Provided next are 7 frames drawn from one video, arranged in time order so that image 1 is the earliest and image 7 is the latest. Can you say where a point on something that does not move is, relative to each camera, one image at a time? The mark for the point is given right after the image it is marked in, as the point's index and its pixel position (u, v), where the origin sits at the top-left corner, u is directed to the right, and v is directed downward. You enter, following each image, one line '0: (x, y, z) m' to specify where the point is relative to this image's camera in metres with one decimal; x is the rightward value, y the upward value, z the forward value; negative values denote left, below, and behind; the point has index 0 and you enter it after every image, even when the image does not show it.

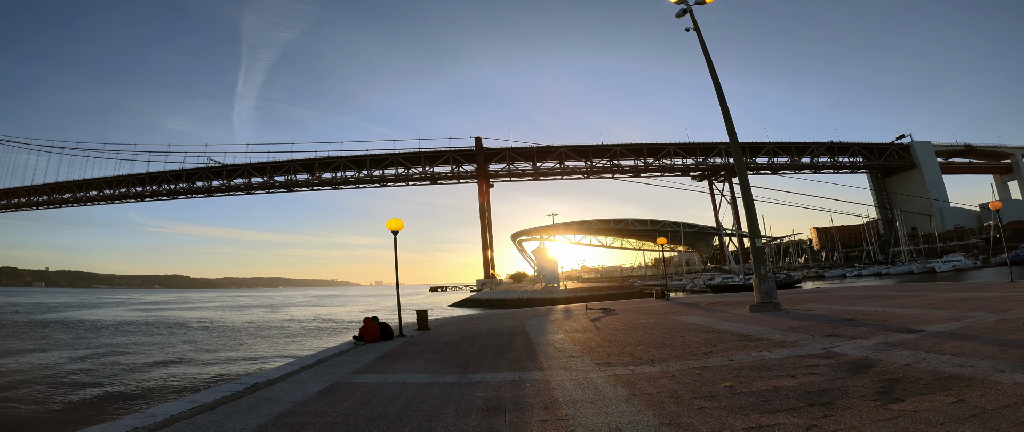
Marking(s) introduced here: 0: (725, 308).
0: (+5.1, -2.2, +11.4) m
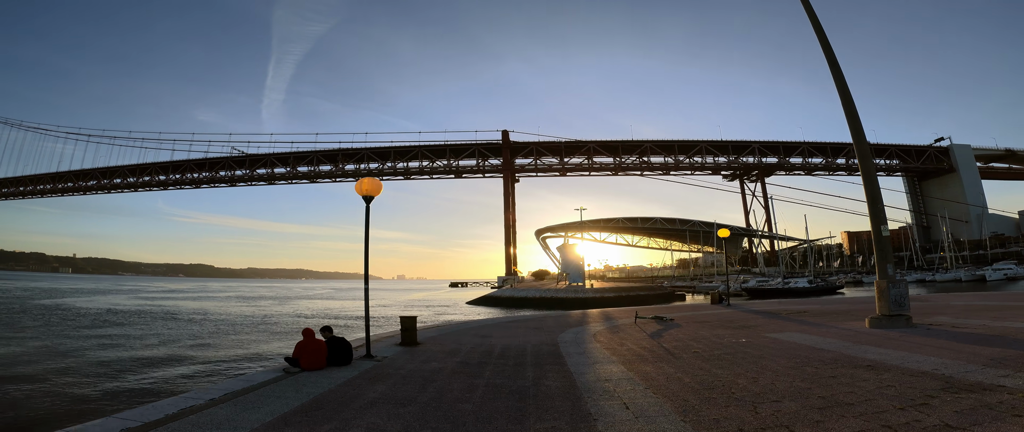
0: (+5.5, -1.9, +8.5) m
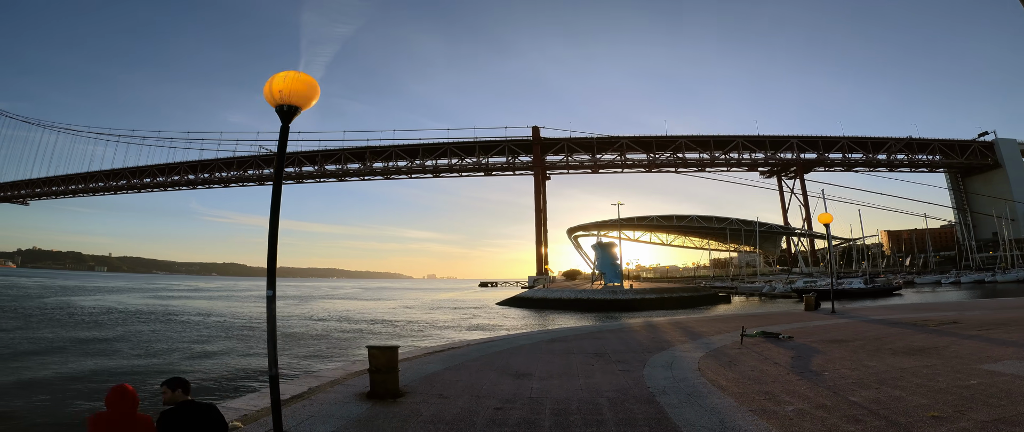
0: (+6.0, -1.5, +5.8) m
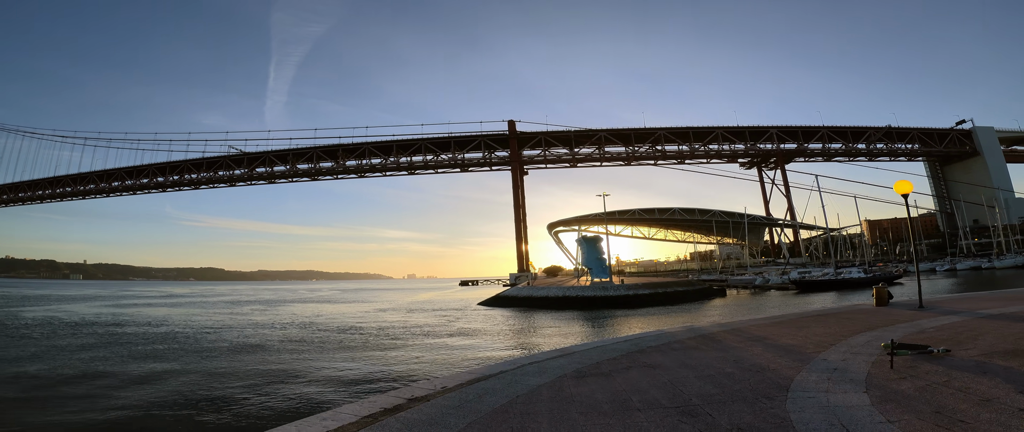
0: (+6.1, -1.1, +4.0) m
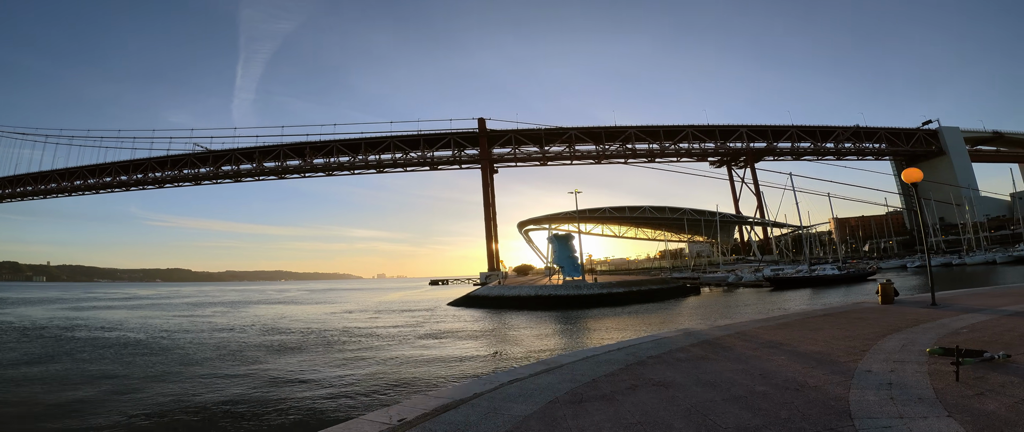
0: (+6.0, -0.9, +2.9) m
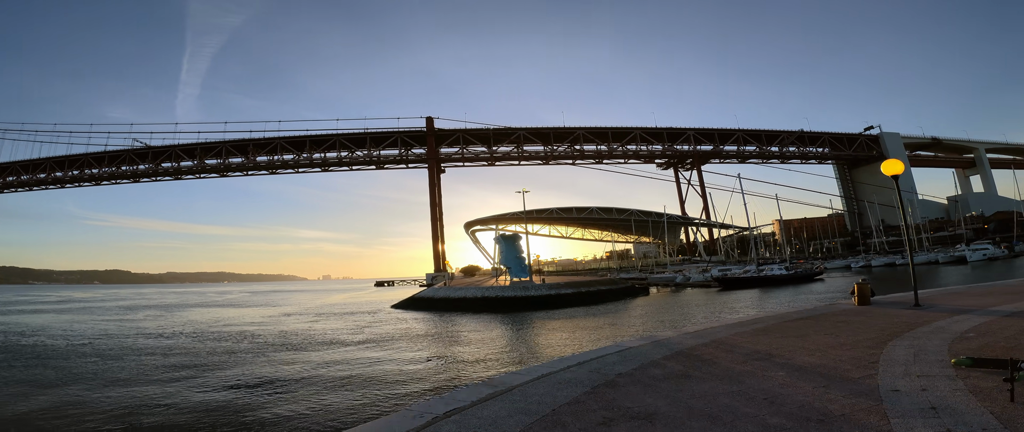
0: (+5.6, -0.7, +2.0) m
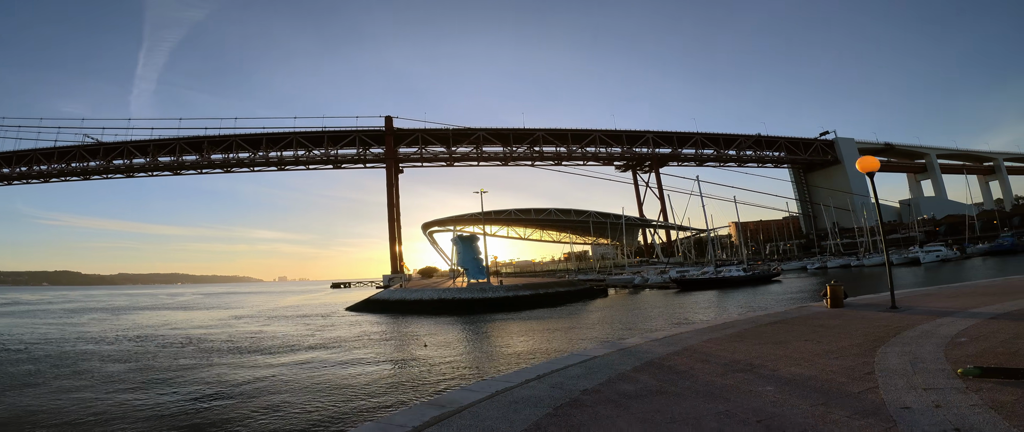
0: (+5.3, -0.6, +1.5) m
